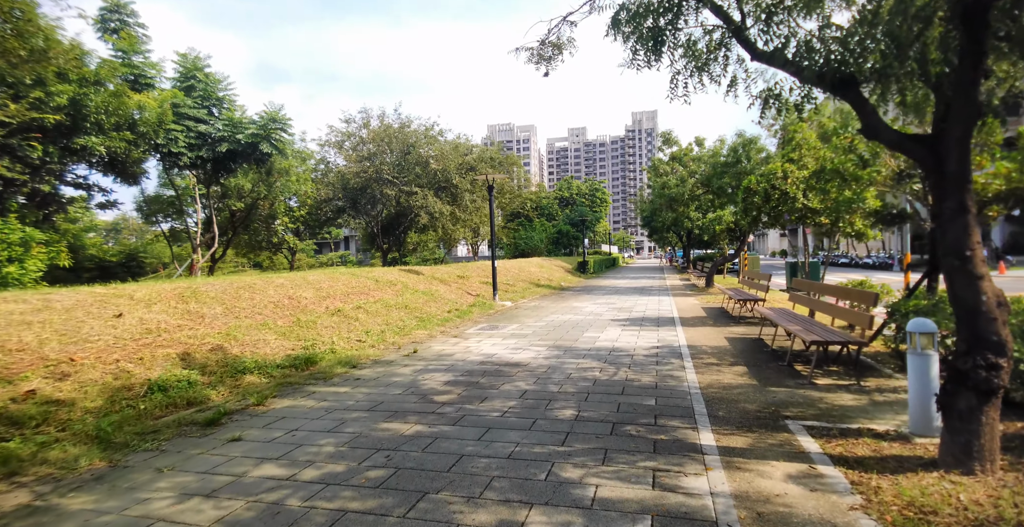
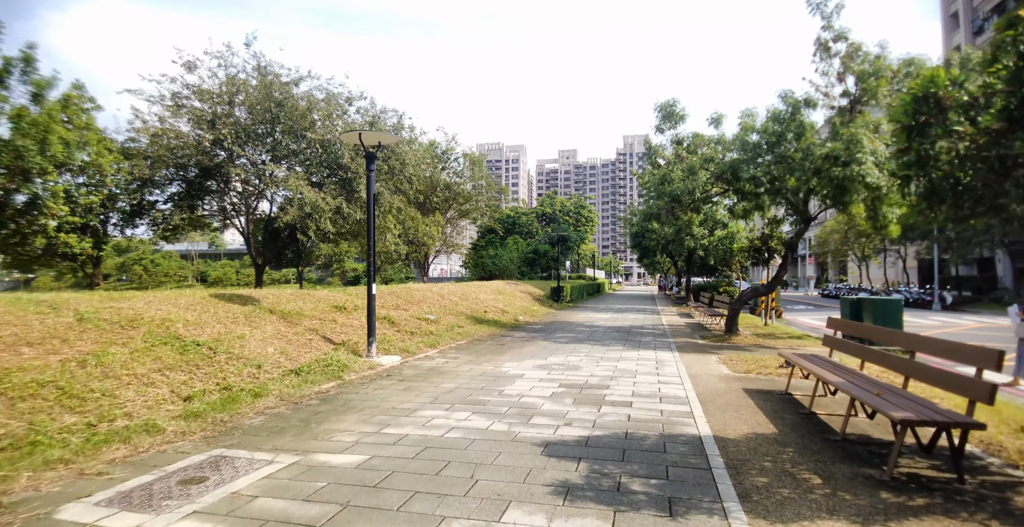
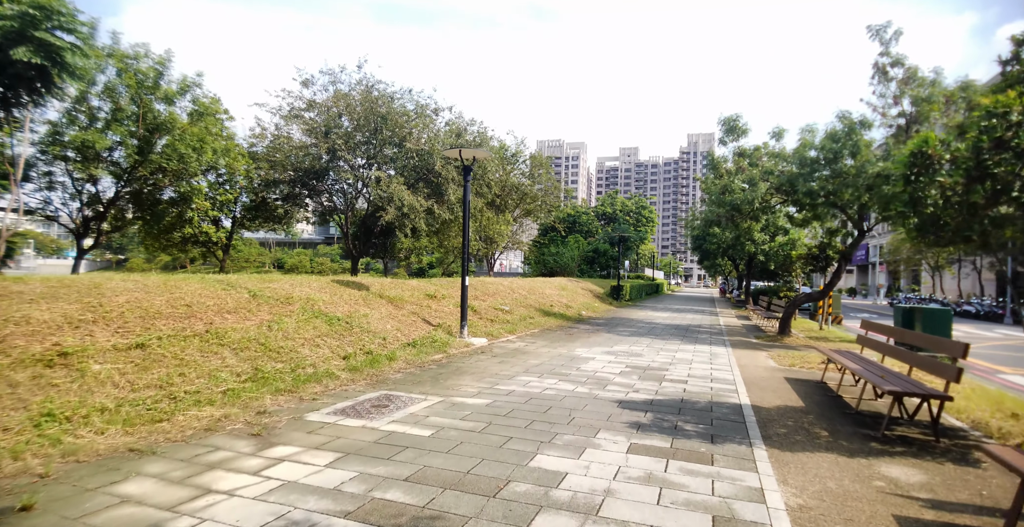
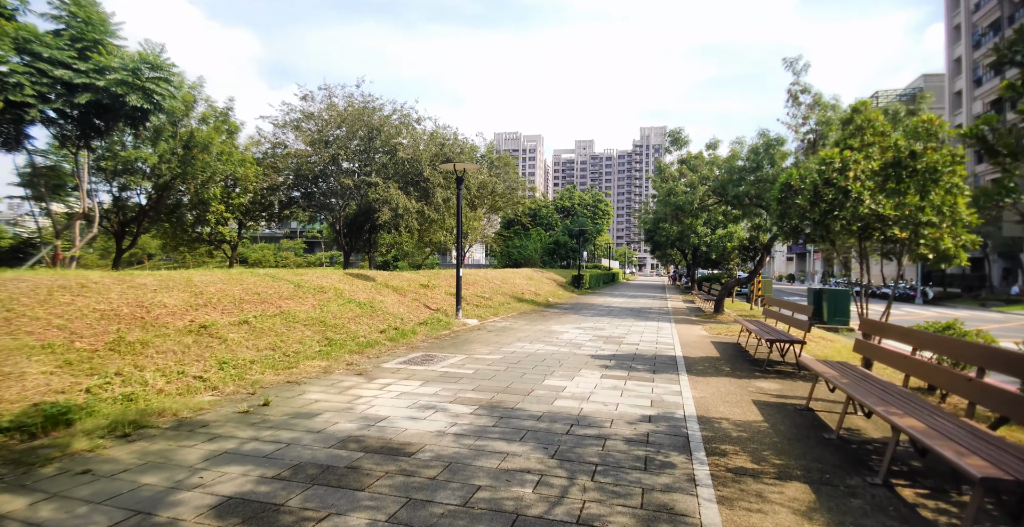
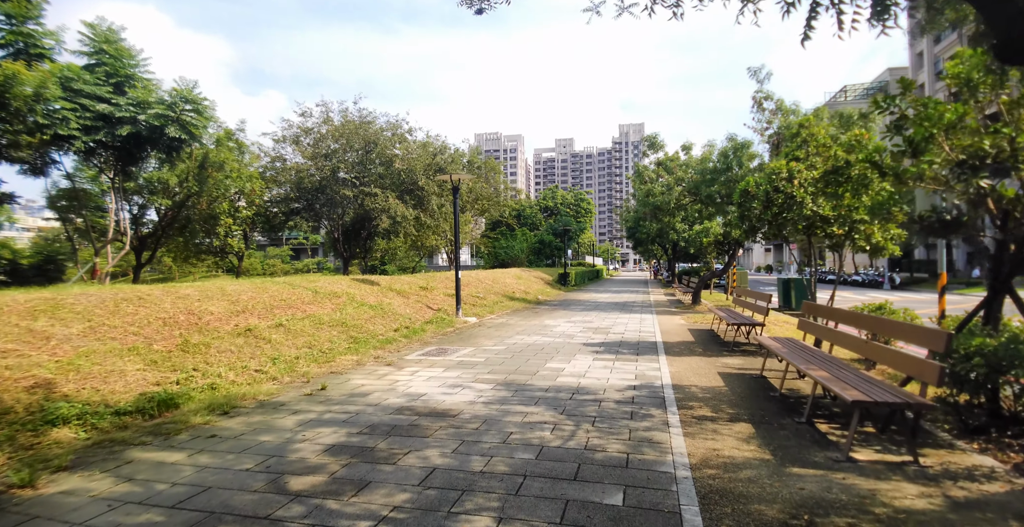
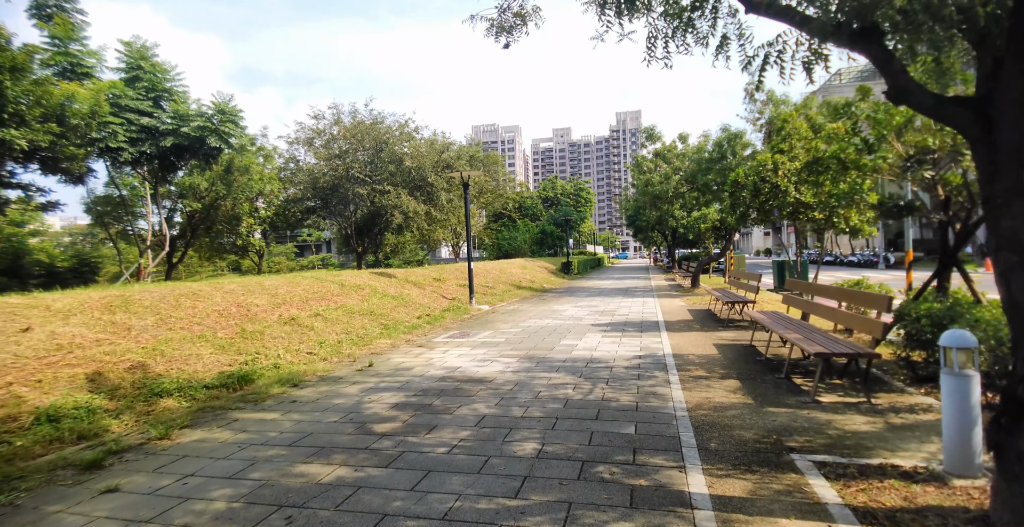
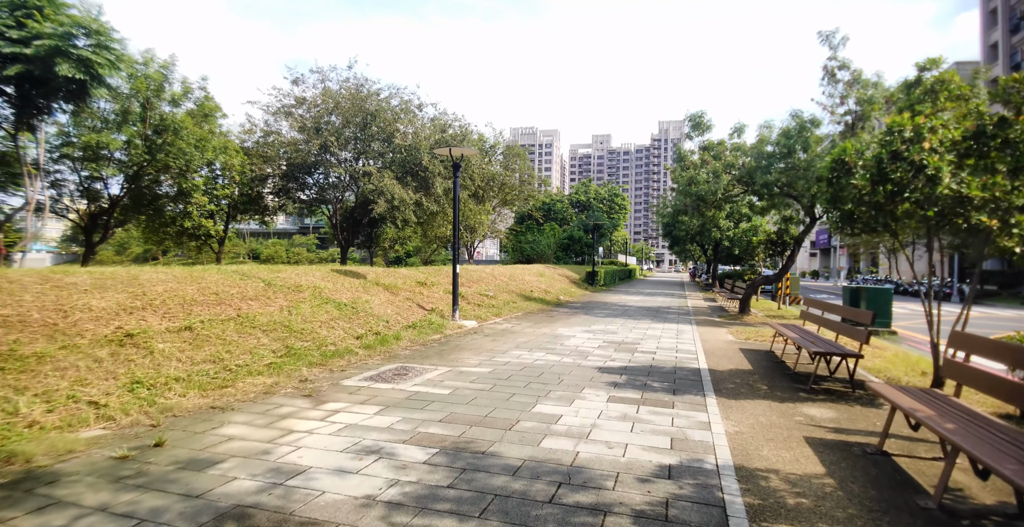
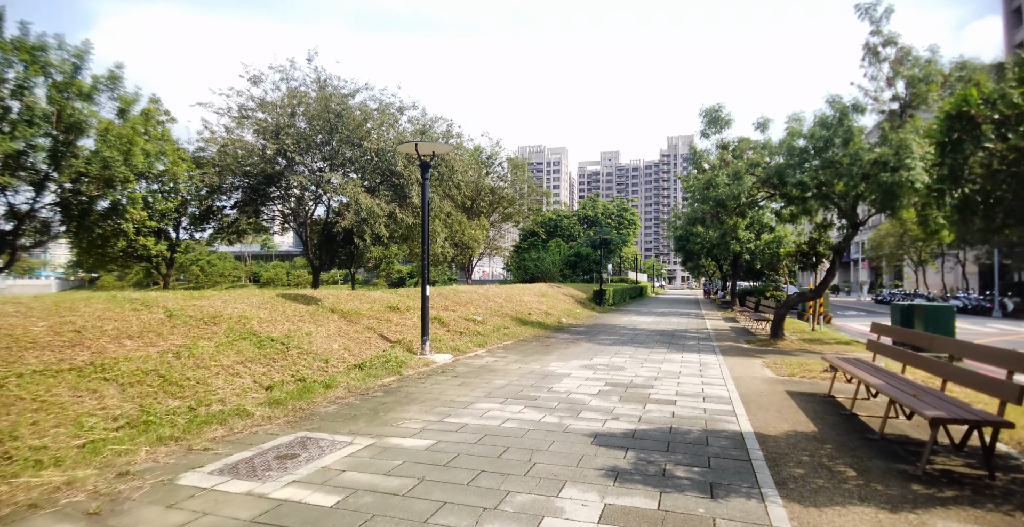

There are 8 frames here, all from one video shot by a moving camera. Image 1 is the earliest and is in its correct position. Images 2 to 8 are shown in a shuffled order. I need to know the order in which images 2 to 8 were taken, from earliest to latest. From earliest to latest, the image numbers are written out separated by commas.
6, 5, 4, 7, 3, 8, 2
